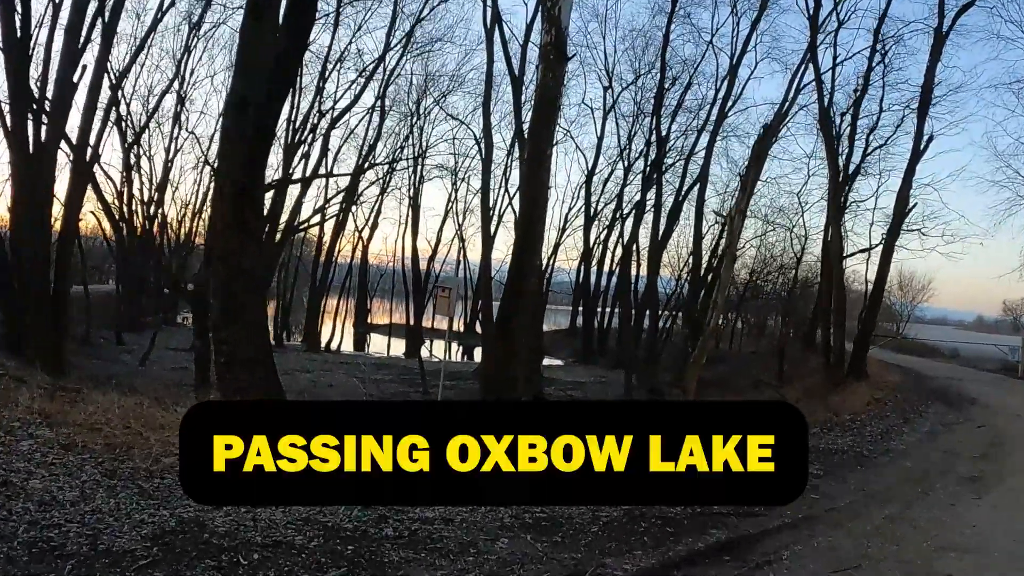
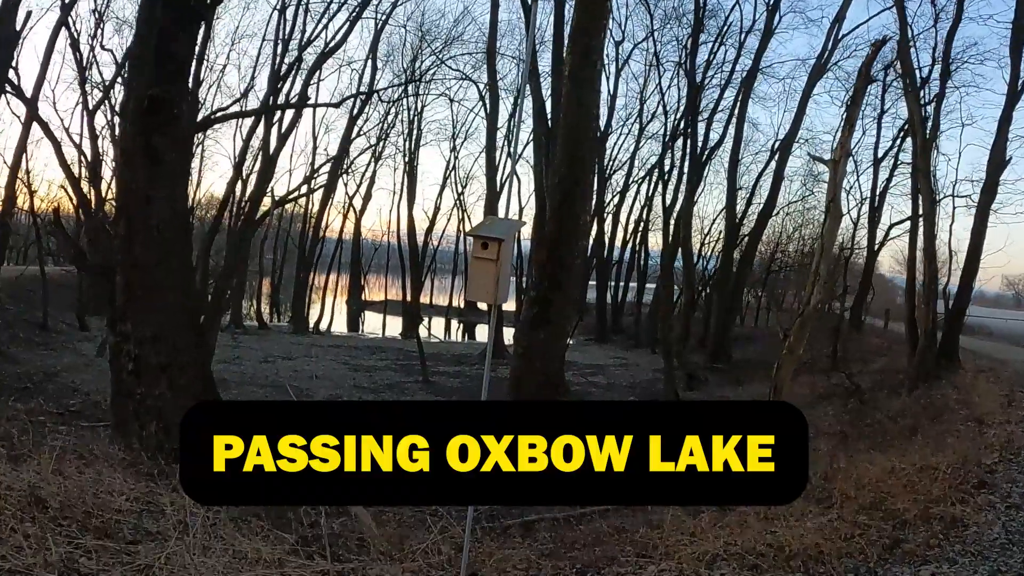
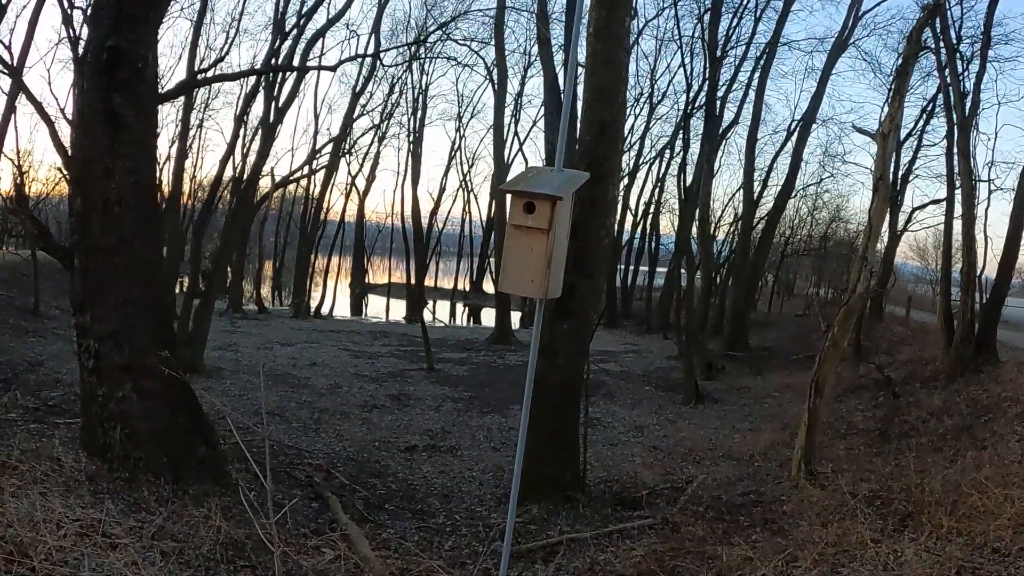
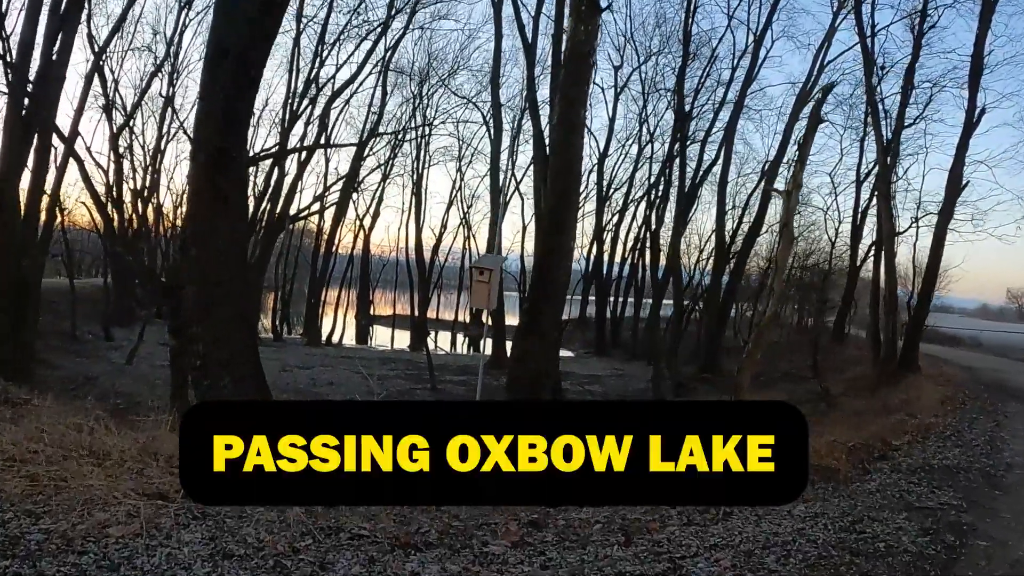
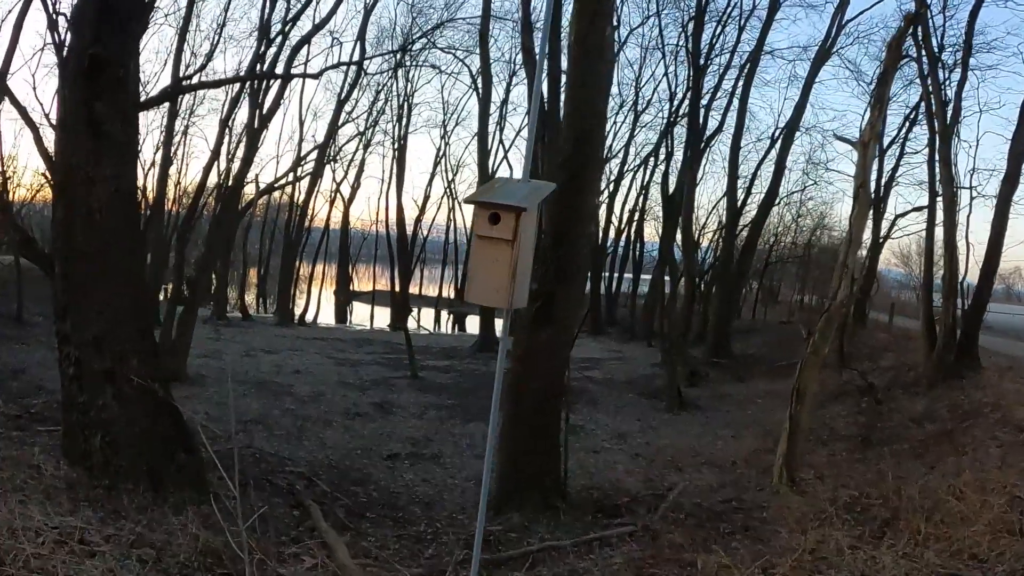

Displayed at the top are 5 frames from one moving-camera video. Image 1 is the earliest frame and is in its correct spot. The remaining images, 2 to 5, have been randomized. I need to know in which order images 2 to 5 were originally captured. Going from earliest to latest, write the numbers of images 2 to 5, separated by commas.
4, 2, 5, 3
